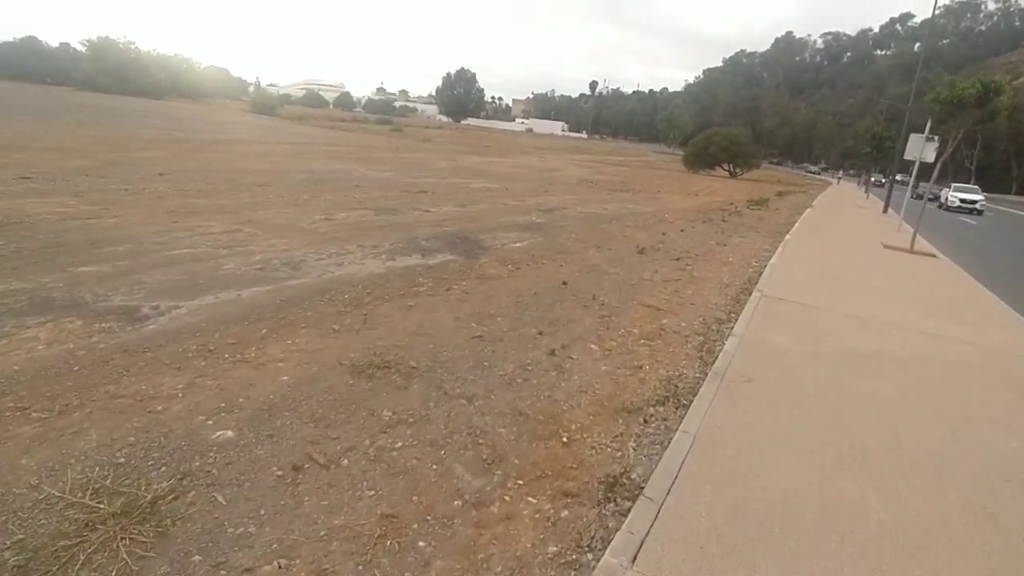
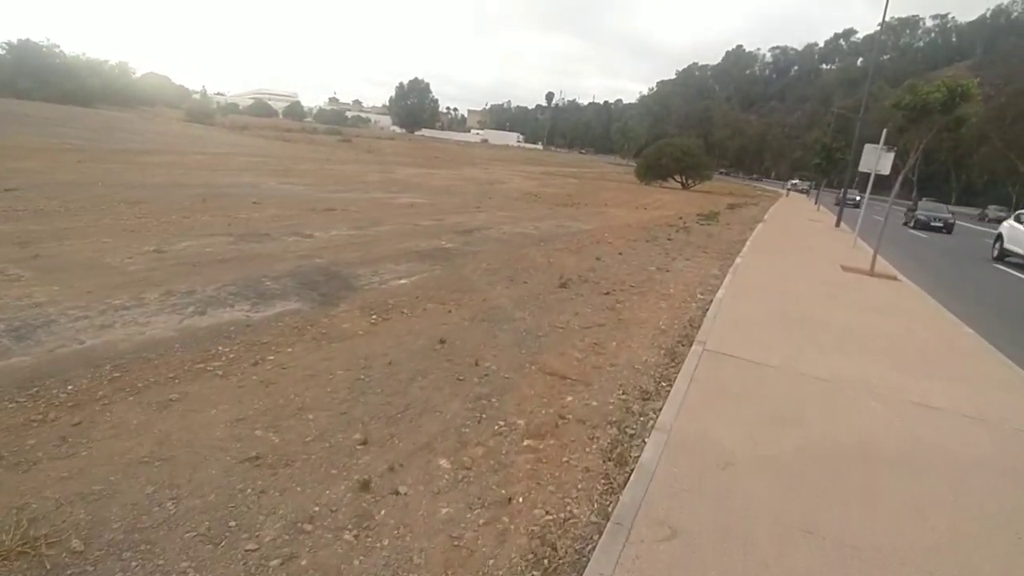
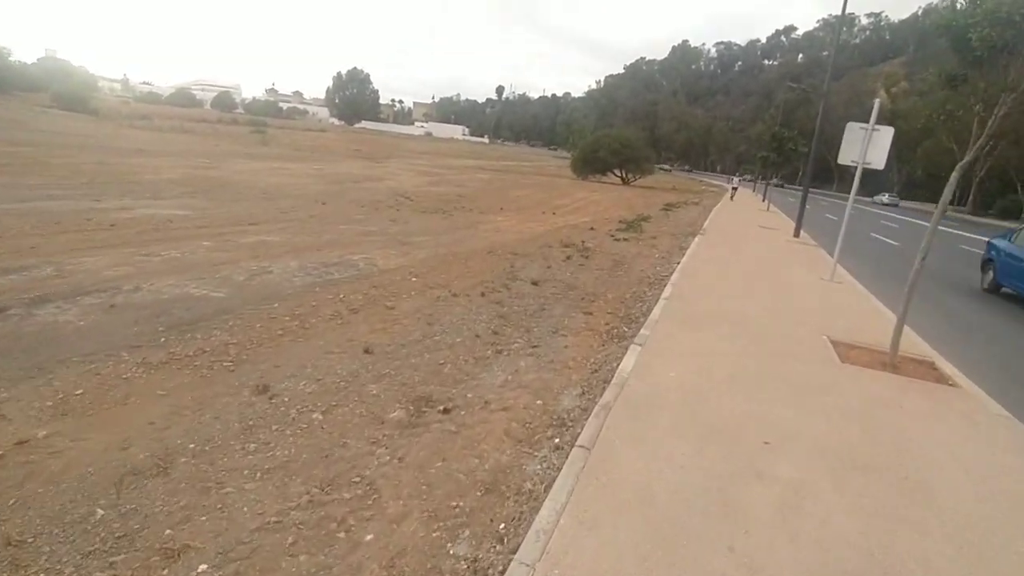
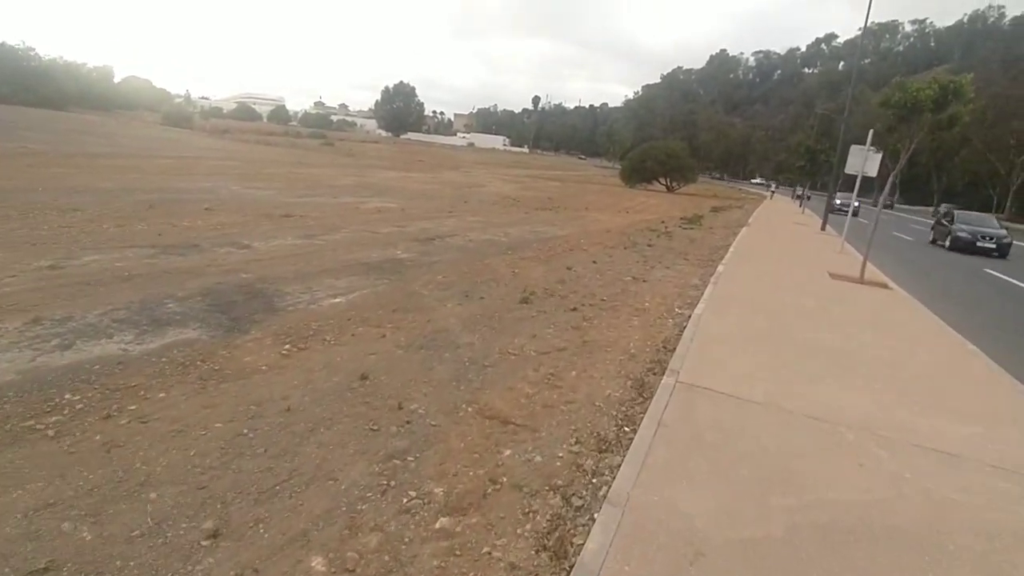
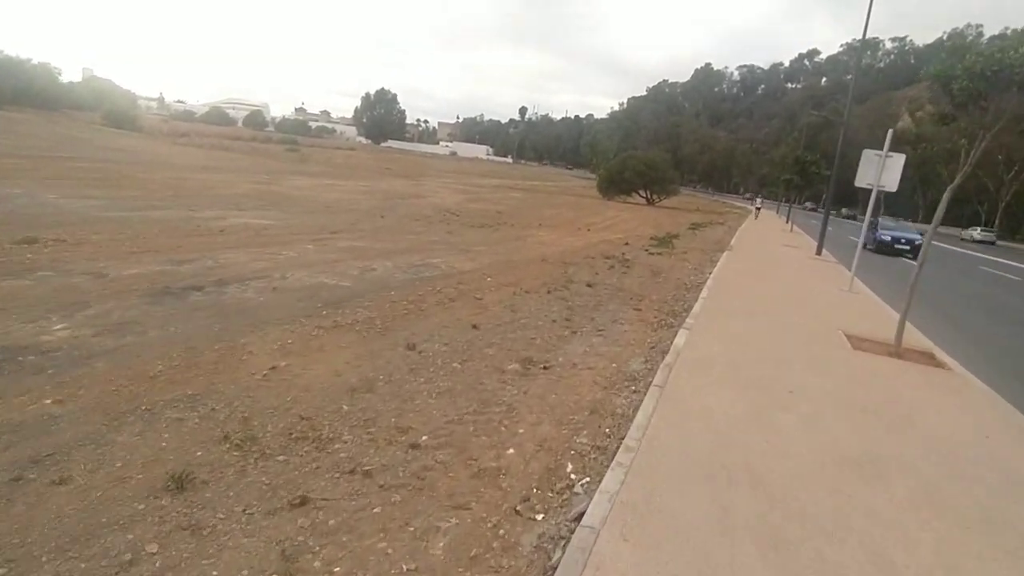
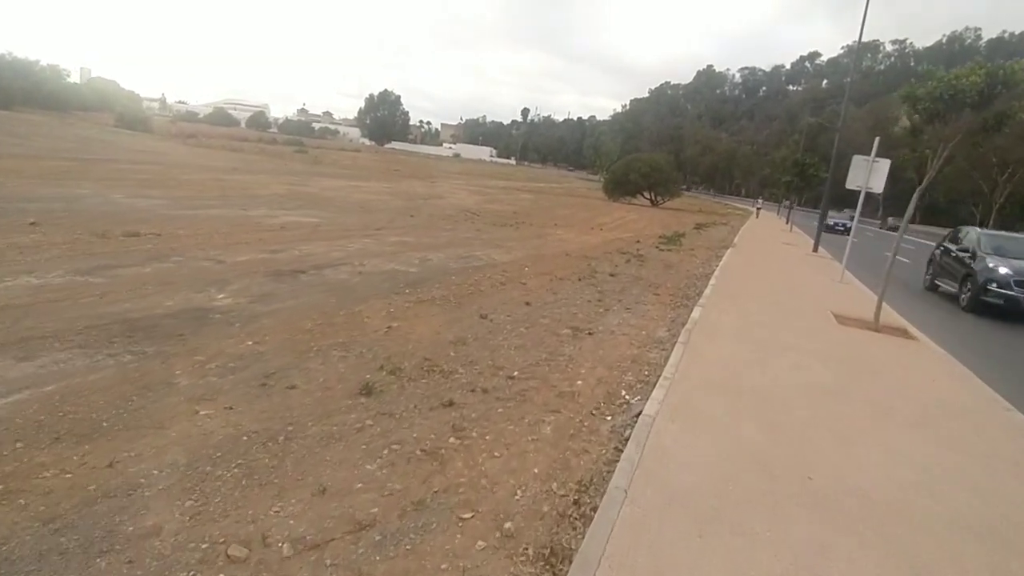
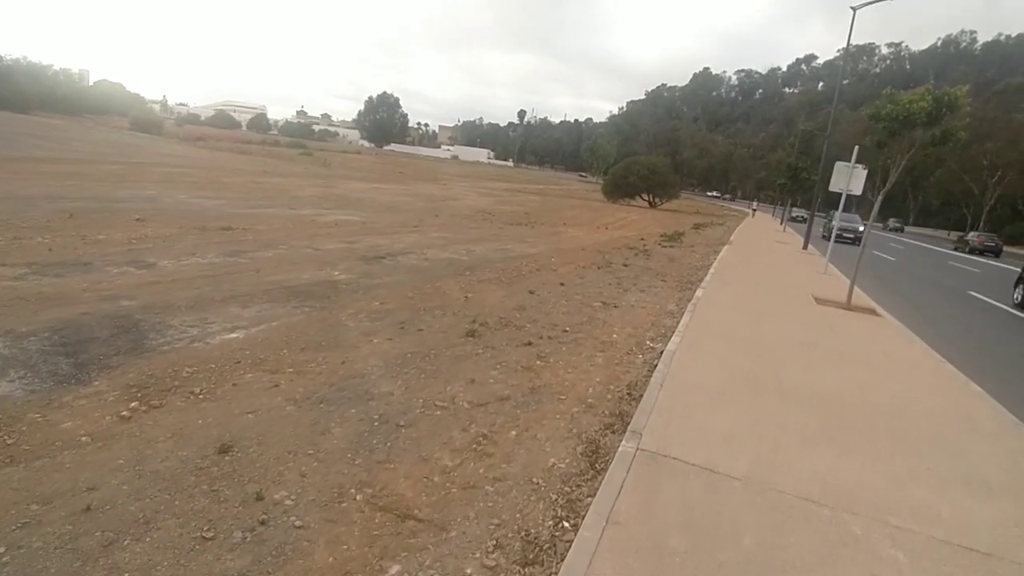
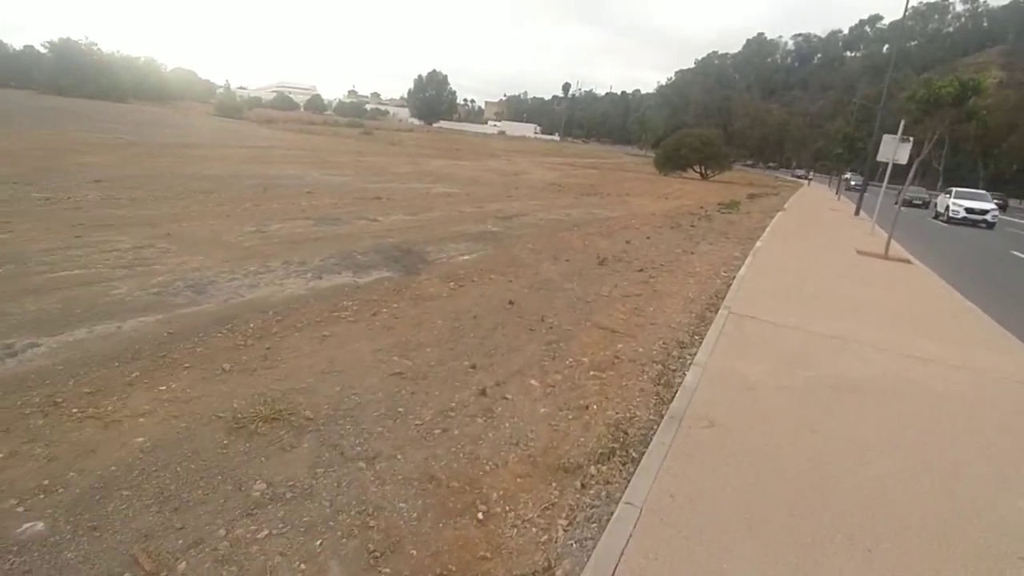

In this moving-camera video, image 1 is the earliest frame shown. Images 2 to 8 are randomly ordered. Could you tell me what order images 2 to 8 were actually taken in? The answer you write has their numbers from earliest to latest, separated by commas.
8, 2, 4, 7, 6, 5, 3
